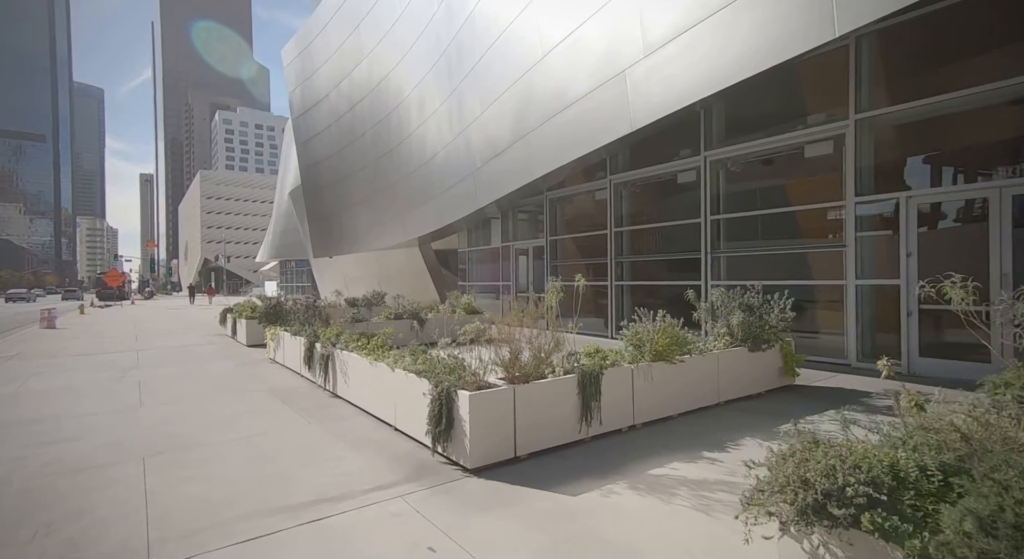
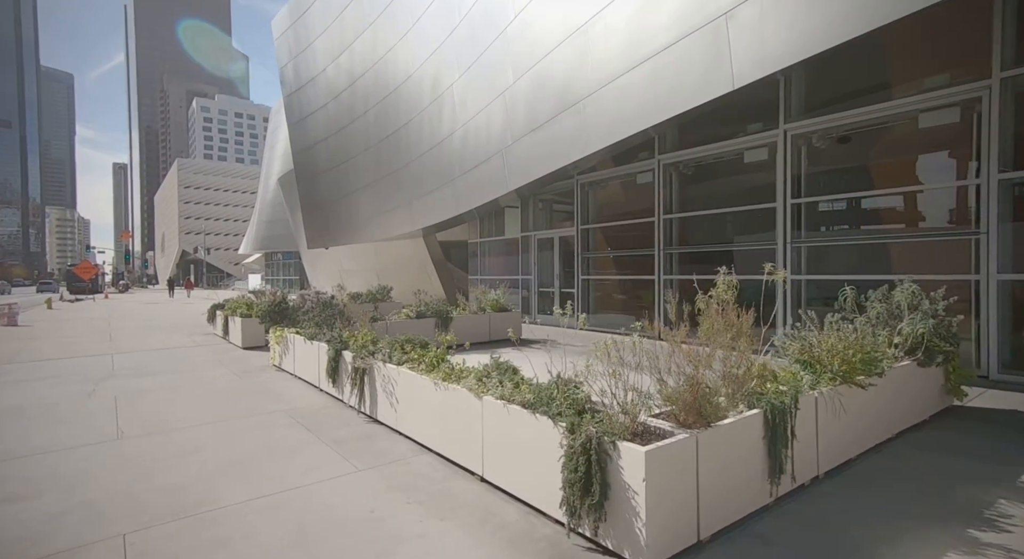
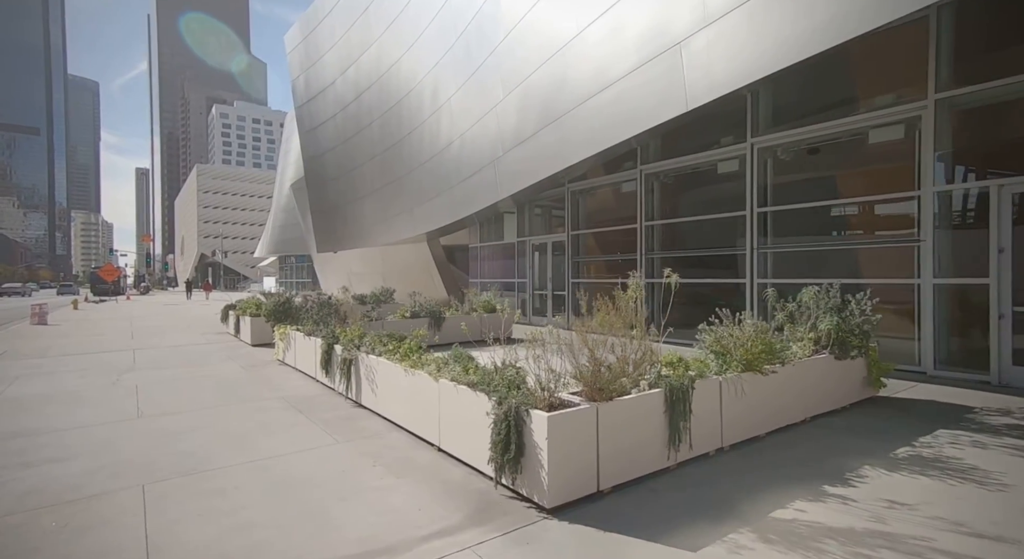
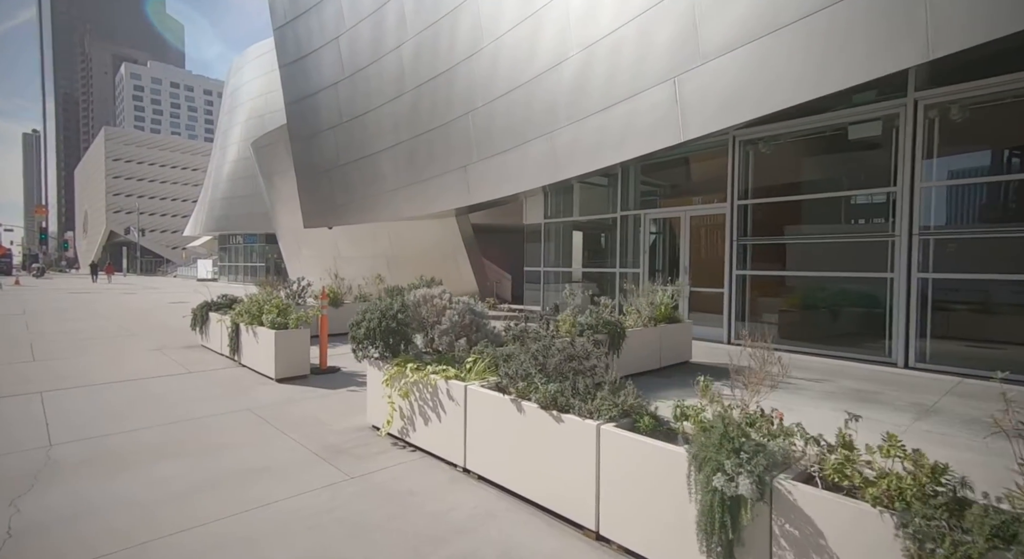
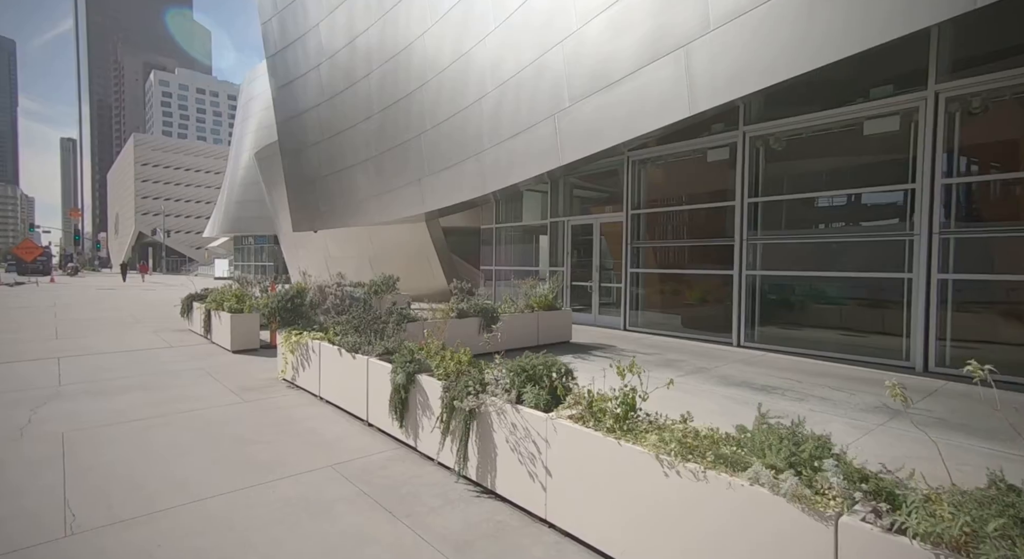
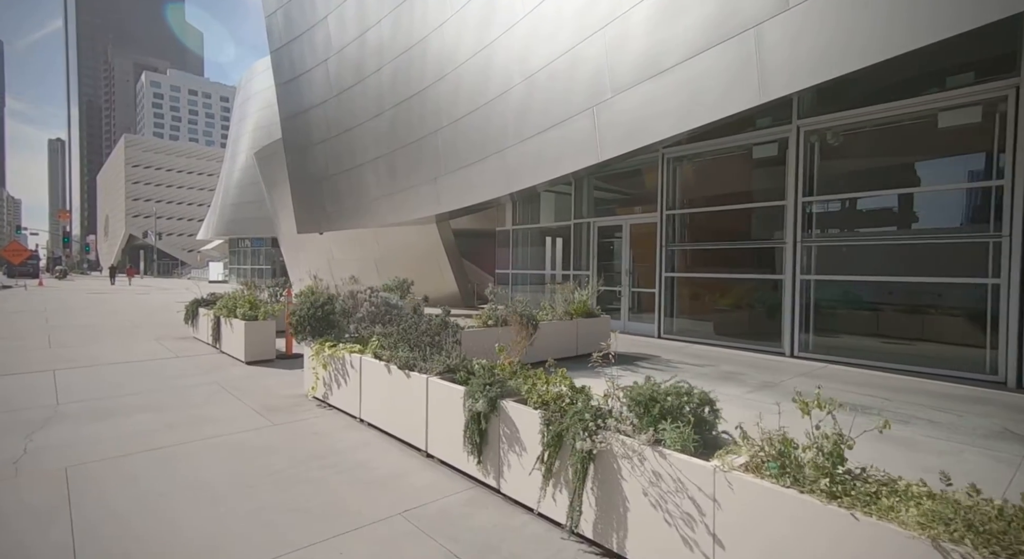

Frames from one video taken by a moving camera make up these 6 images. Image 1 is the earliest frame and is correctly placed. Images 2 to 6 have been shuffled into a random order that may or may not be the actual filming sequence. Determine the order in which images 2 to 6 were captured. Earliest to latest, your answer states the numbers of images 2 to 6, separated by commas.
3, 2, 5, 6, 4
